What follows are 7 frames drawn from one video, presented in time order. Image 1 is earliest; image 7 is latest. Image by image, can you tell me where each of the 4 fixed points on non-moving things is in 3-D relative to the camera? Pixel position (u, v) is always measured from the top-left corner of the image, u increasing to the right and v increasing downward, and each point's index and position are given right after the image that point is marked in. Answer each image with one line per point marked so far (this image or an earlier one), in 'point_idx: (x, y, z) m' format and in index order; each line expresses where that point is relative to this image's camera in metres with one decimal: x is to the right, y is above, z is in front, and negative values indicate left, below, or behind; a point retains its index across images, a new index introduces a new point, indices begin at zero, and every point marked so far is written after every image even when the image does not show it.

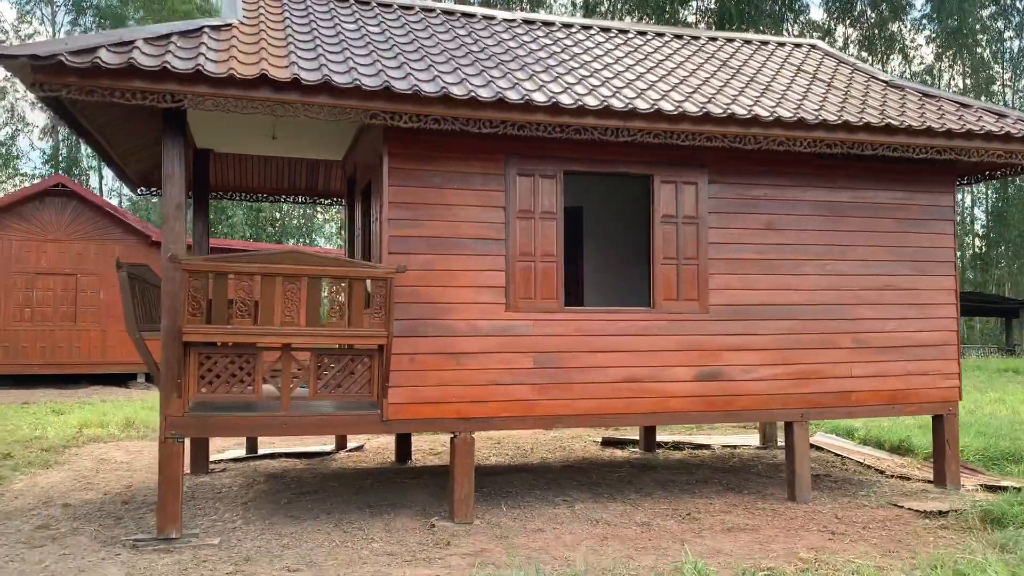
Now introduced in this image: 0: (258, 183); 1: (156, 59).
0: (-3.0, +1.2, +9.4) m
1: (-2.3, +1.5, +5.2) m
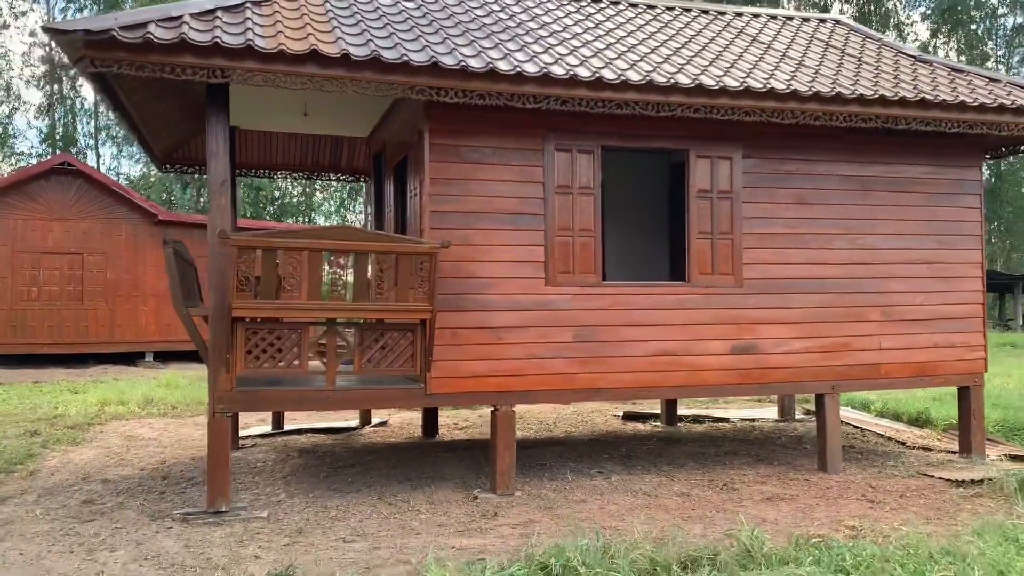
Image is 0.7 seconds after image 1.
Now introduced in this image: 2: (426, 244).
0: (-2.7, +1.5, +9.4) m
1: (-1.9, +1.6, +5.1) m
2: (-0.6, +0.3, +5.7) m
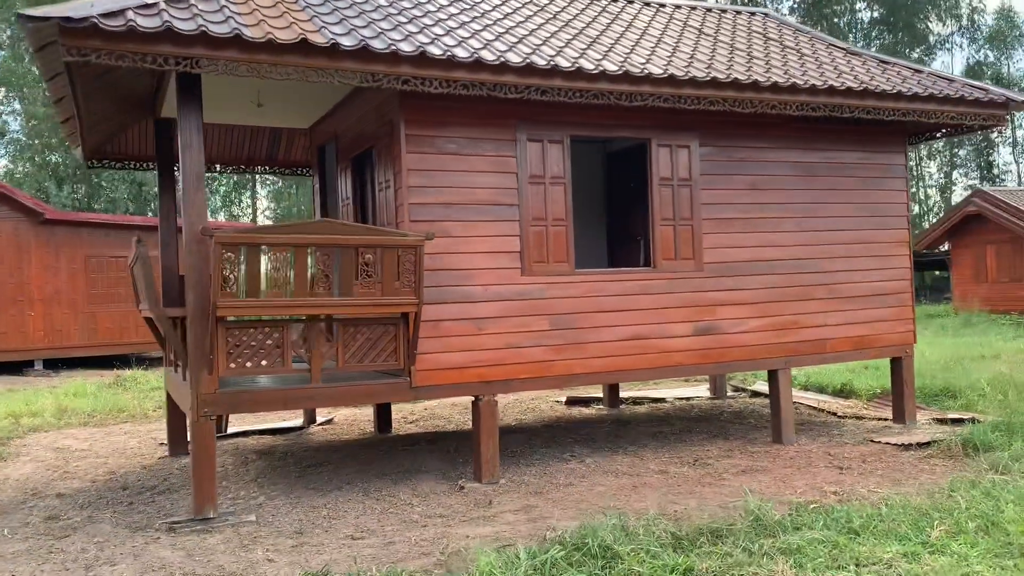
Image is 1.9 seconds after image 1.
0: (-3.3, +1.5, +9.0) m
1: (-2.0, +1.6, +4.9) m
2: (-0.7, +0.4, +5.7) m
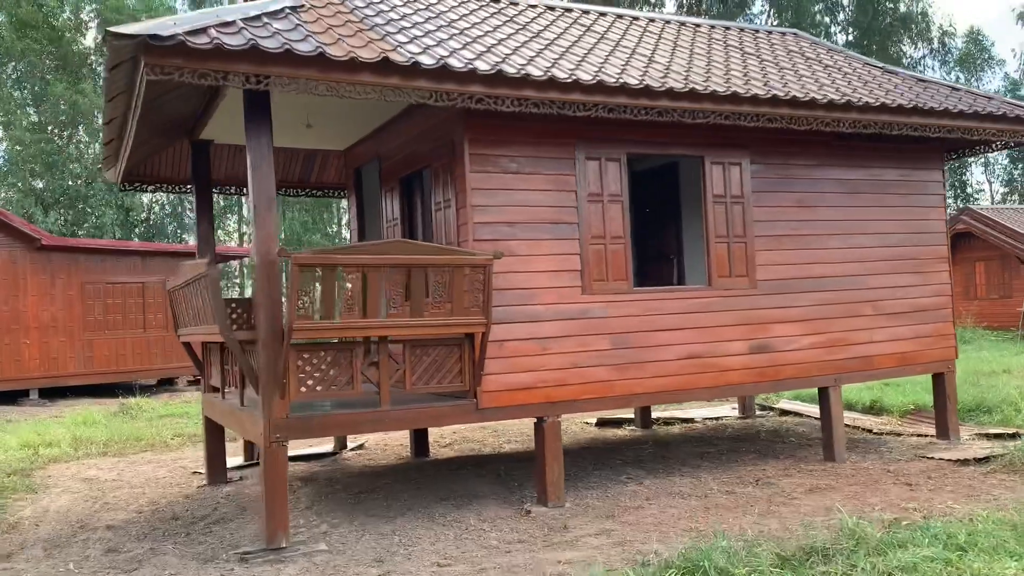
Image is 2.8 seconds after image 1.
0: (-2.9, +1.3, +8.9) m
1: (-1.5, +1.5, +4.8) m
2: (-0.2, +0.2, +5.6) m
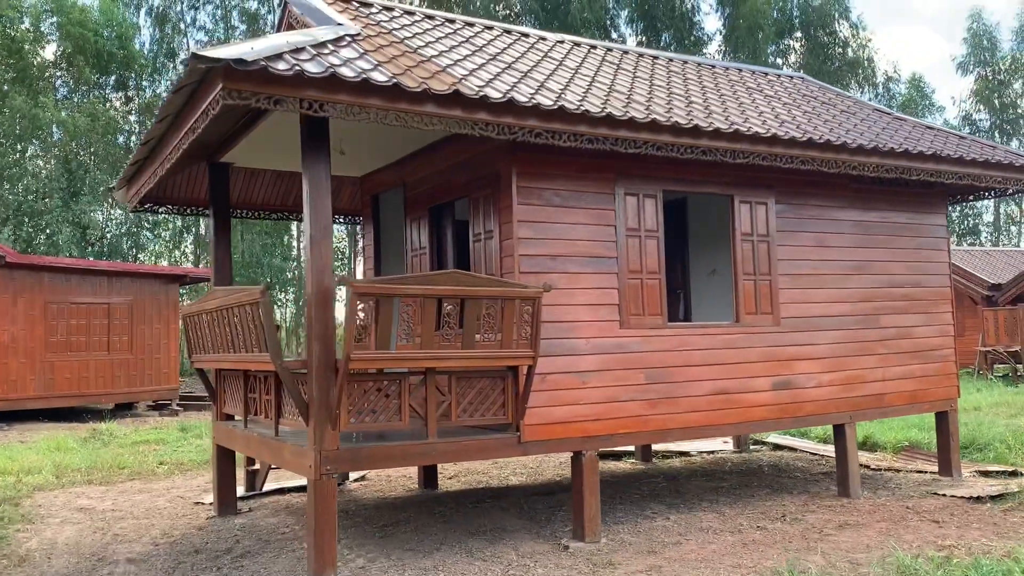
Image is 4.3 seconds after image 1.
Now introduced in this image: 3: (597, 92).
0: (-2.7, +1.0, +8.7) m
1: (-1.0, +1.3, +4.8) m
2: (+0.2, 0.0, +5.6) m
3: (+0.7, +1.5, +6.2) m
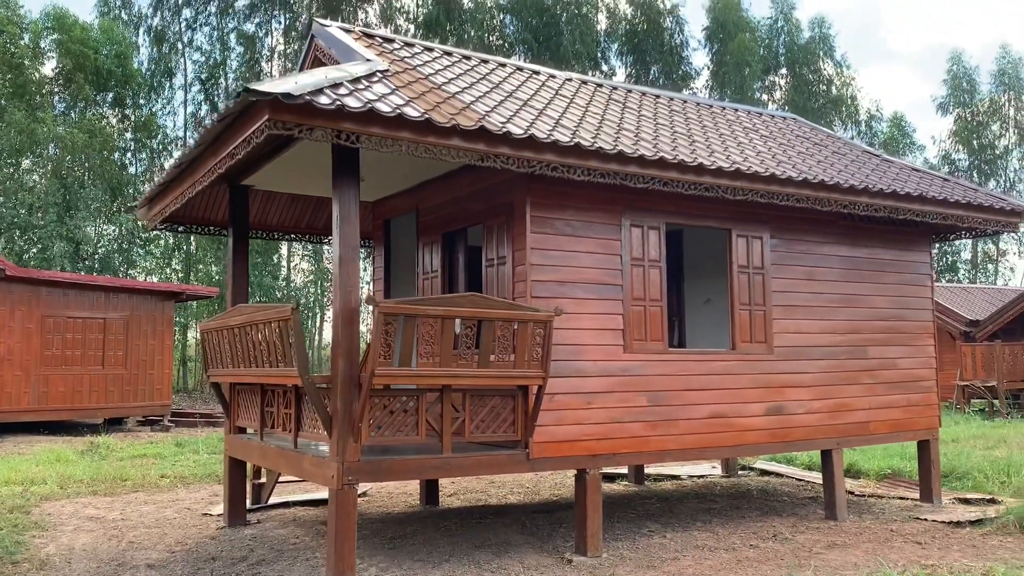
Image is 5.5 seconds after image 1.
0: (-2.7, +0.8, +9.0) m
1: (-0.8, +1.2, +5.1) m
2: (+0.3, -0.2, +5.9) m
3: (+0.8, +1.3, +6.6) m
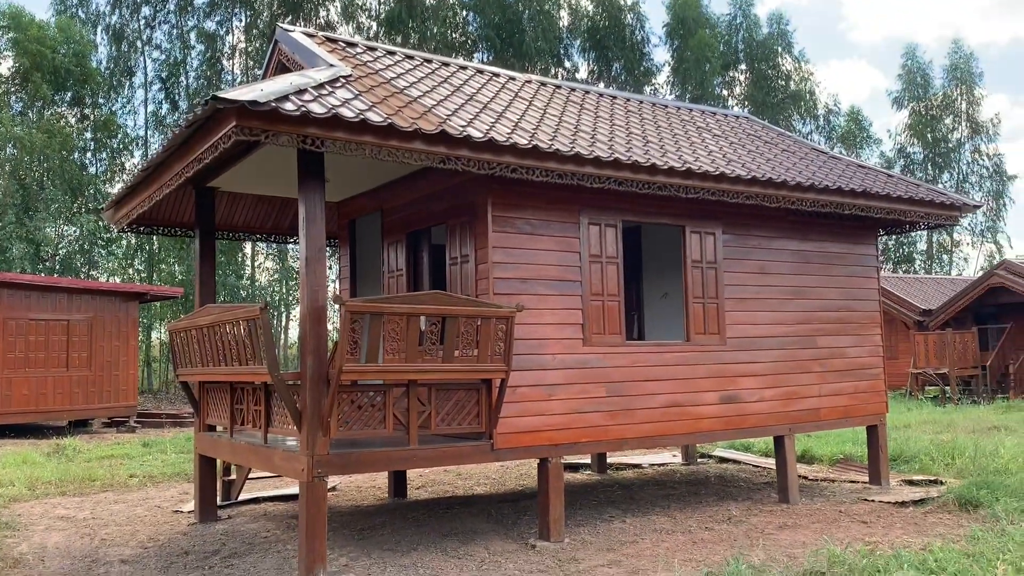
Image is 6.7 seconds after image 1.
0: (-3.1, +0.8, +9.1) m
1: (-1.1, +1.2, +5.3) m
2: (0.0, -0.2, +6.2) m
3: (+0.4, +1.4, +6.9) m
